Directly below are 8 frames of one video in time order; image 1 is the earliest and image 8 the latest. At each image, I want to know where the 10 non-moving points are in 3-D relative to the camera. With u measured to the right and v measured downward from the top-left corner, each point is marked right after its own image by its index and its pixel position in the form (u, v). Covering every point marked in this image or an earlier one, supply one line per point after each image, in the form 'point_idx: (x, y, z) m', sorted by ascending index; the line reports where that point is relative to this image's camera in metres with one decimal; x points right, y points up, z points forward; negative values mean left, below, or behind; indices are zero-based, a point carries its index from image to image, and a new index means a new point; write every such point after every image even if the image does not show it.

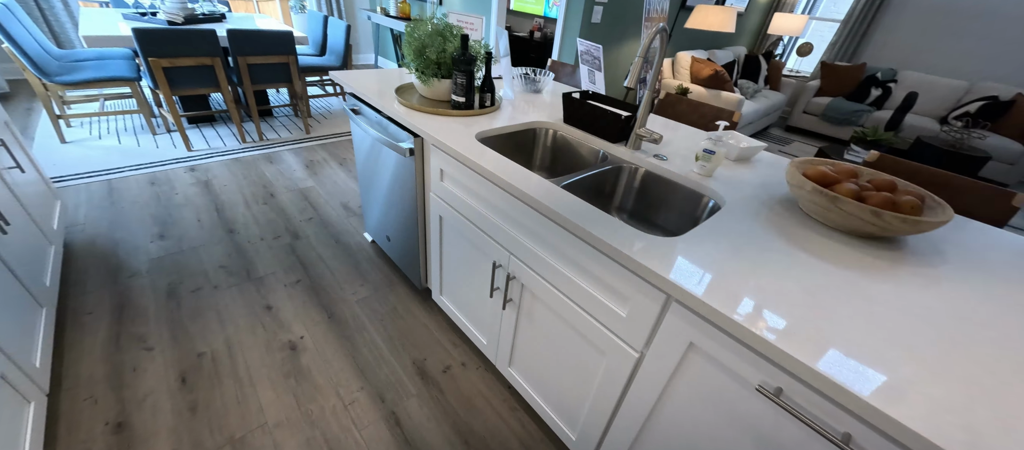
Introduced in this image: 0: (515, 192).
0: (0.0, +0.1, +0.9) m
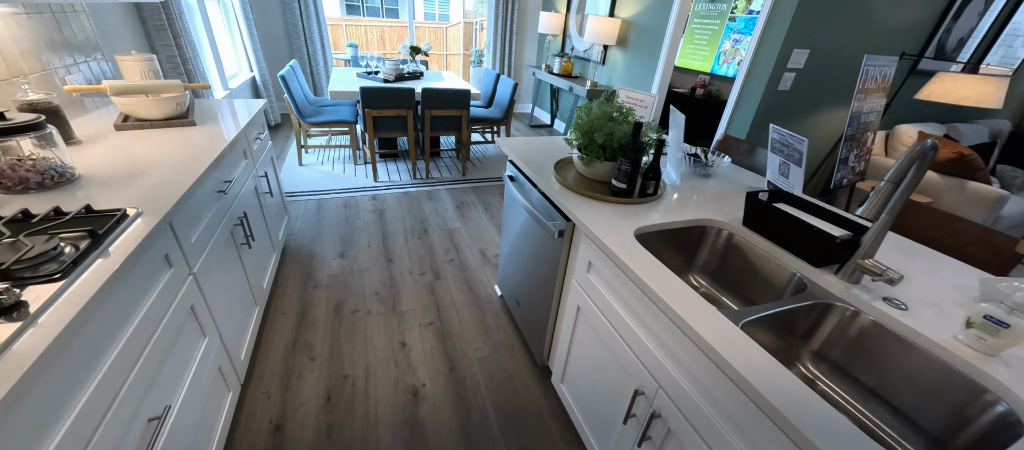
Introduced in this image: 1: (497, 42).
0: (+0.4, -0.2, +0.8) m
1: (-0.2, +2.6, +5.2) m
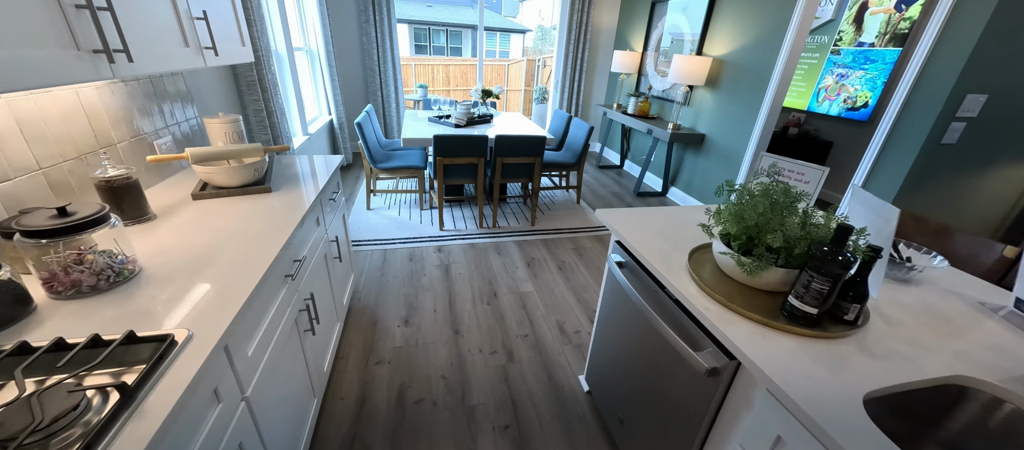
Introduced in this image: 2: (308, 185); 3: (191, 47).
0: (+0.6, -0.5, +0.4) m
1: (+0.7, +2.0, +5.0) m
2: (-0.9, +0.2, +1.6) m
3: (-1.1, +0.6, +1.2) m
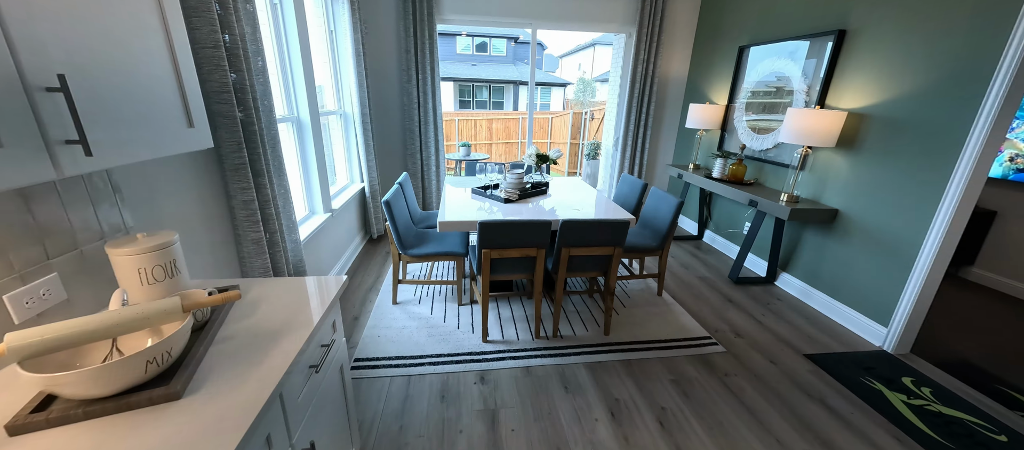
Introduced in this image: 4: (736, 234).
0: (+0.8, -0.9, -0.5) m
1: (+1.4, +1.0, +4.4) m
2: (-0.6, -0.3, +0.9) m
3: (-0.8, +0.1, +0.6) m
4: (+2.2, -0.1, +3.5) m
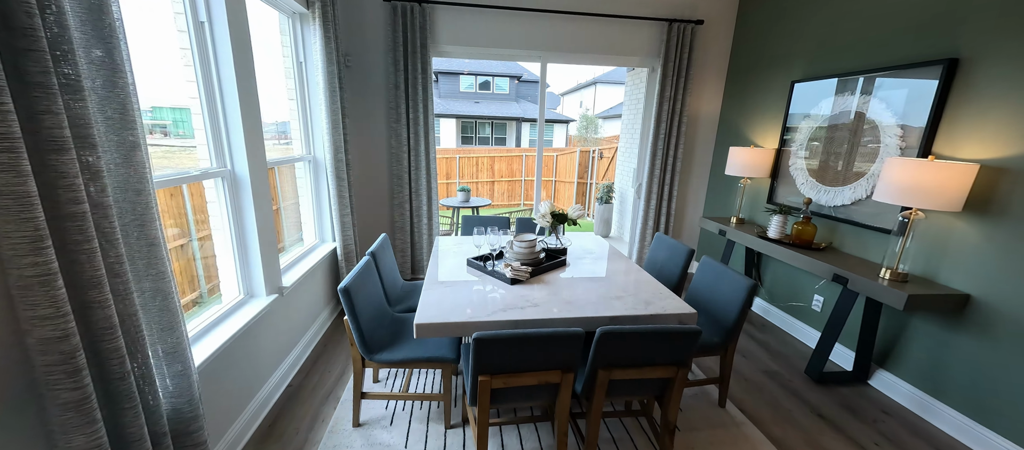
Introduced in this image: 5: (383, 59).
0: (+0.8, -1.1, -1.3) m
1: (+1.5, +0.4, +3.7) m
2: (-0.6, -0.6, +0.2) m
3: (-0.8, -0.2, 0.0) m
4: (+2.3, -0.7, +2.8) m
5: (-1.2, +1.5, +3.3) m
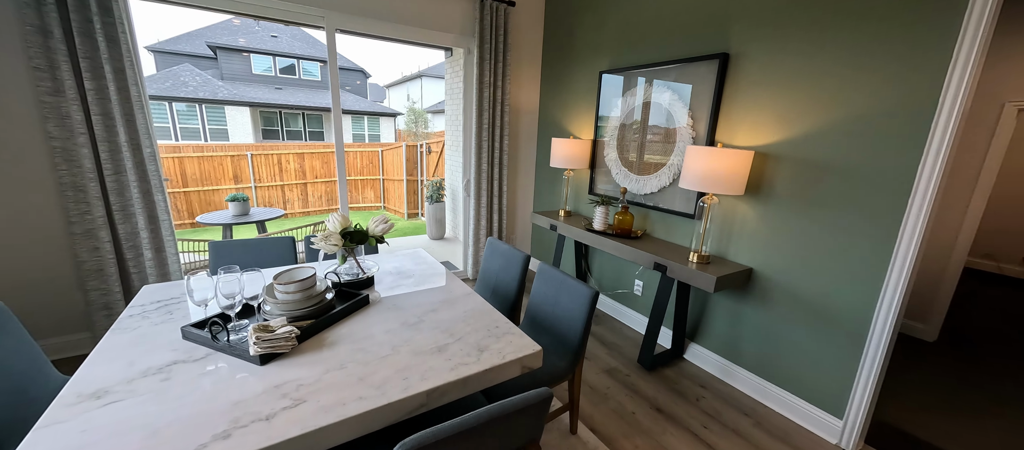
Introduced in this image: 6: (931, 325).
0: (+1.3, -1.1, -1.4) m
1: (-0.3, +0.4, +3.4) m
2: (-0.5, -0.8, -0.7) m
3: (-0.7, -0.3, -1.0) m
4: (+0.9, -0.6, +2.9) m
5: (-2.6, +1.3, +1.9) m
6: (+3.3, -0.8, +2.8) m
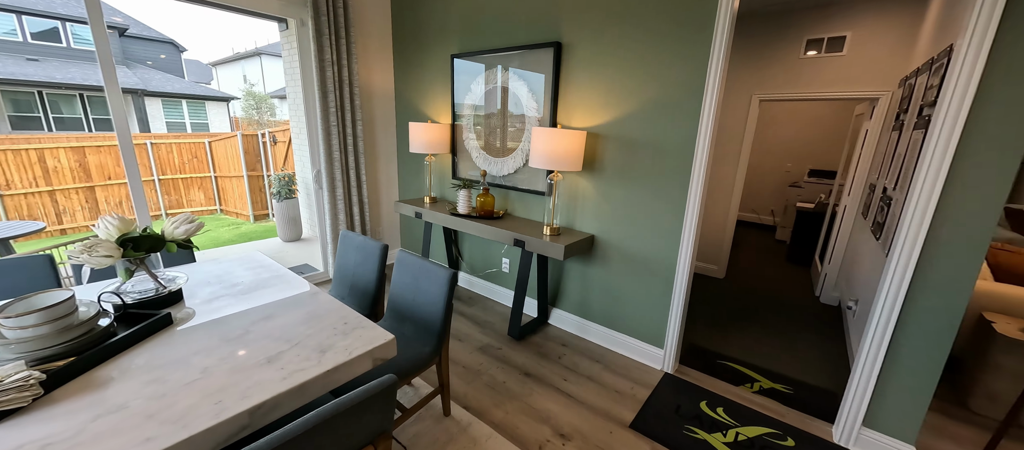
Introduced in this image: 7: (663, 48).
0: (+1.7, -0.9, -0.9) m
1: (-1.5, +0.5, +3.1) m
2: (-0.4, -0.8, -0.8) m
3: (-0.5, -0.4, -1.2) m
4: (-0.1, -0.4, +3.0) m
5: (-3.3, +1.1, +0.9) m
6: (+2.2, -0.4, +3.7) m
7: (+0.8, +1.0, +2.0) m
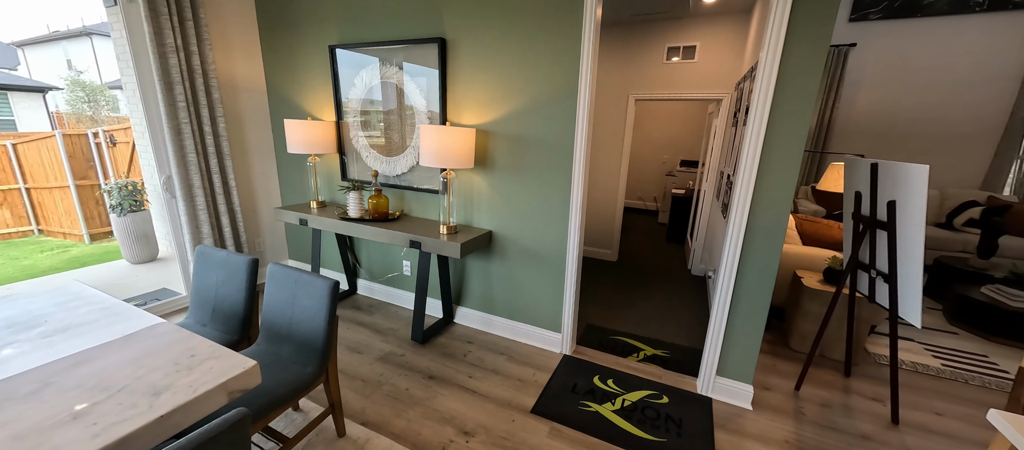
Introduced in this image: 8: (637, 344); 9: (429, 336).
0: (+1.8, -0.8, -0.5) m
1: (-2.3, +0.3, +2.6) m
2: (-0.2, -0.9, -0.9) m
3: (-0.3, -0.4, -1.3) m
4: (-0.9, -0.4, +2.9) m
5: (-3.6, +0.8, 0.0) m
6: (+1.1, -0.3, +4.1) m
7: (+0.2, +1.0, +2.1) m
8: (+0.9, -0.8, +2.6) m
9: (-0.6, -0.8, +2.5) m
